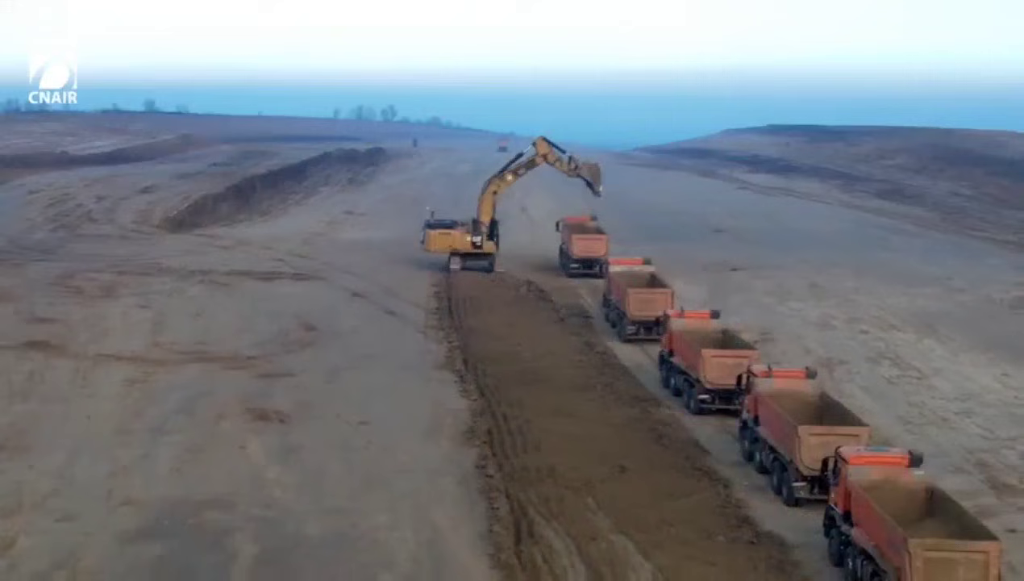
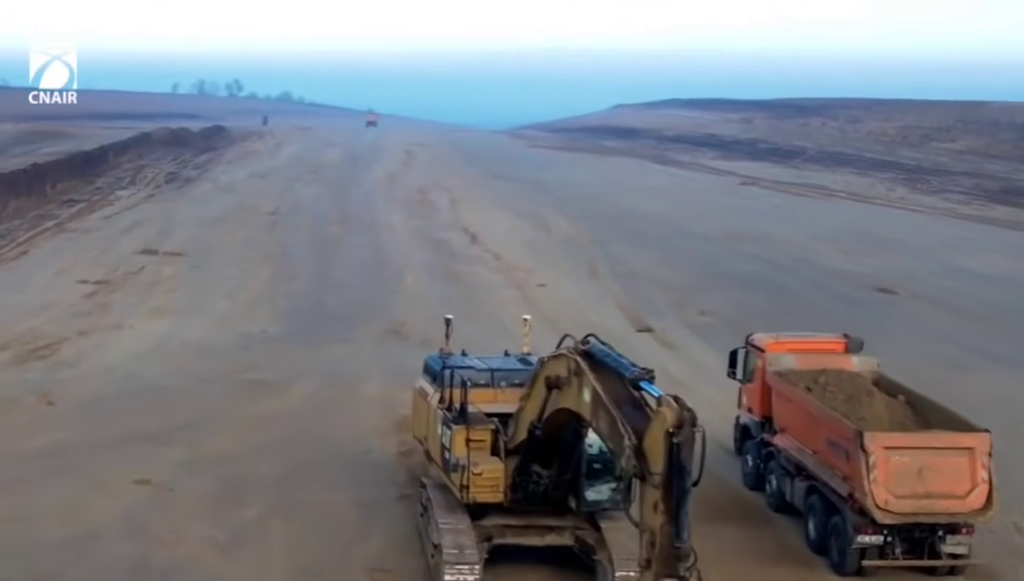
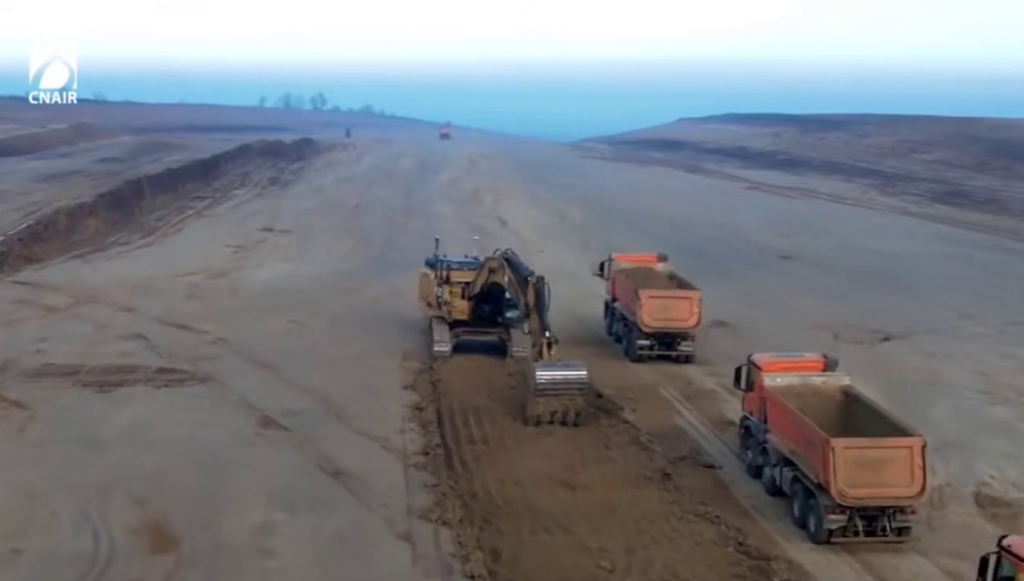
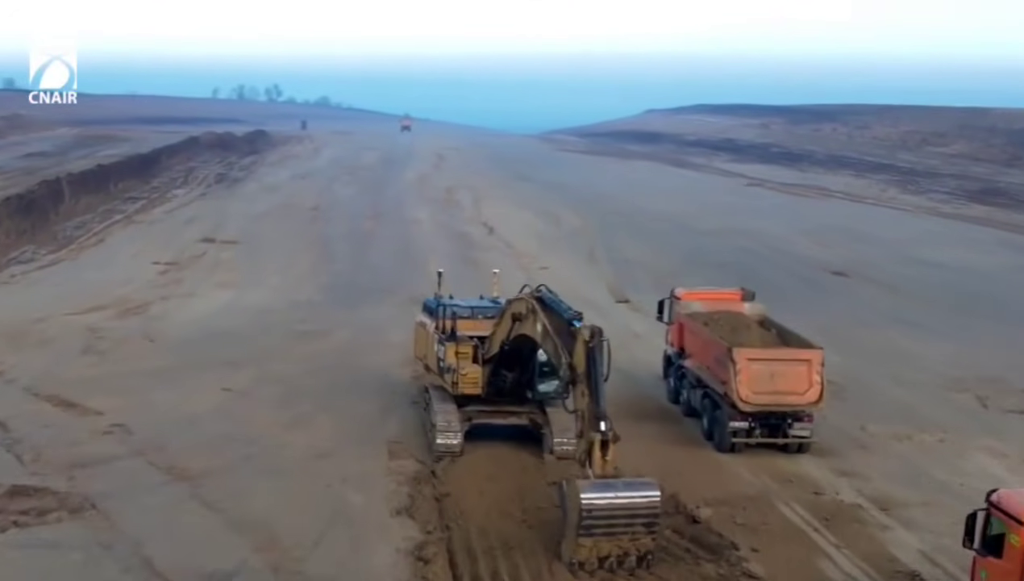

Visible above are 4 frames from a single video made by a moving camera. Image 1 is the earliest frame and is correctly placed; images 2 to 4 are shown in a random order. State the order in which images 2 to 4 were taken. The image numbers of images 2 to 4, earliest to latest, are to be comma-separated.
3, 4, 2
